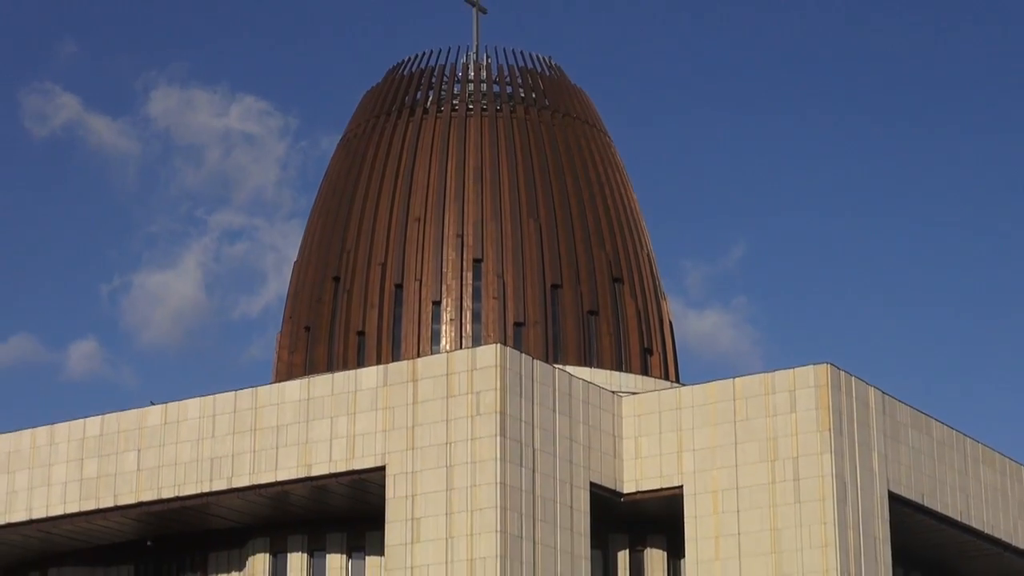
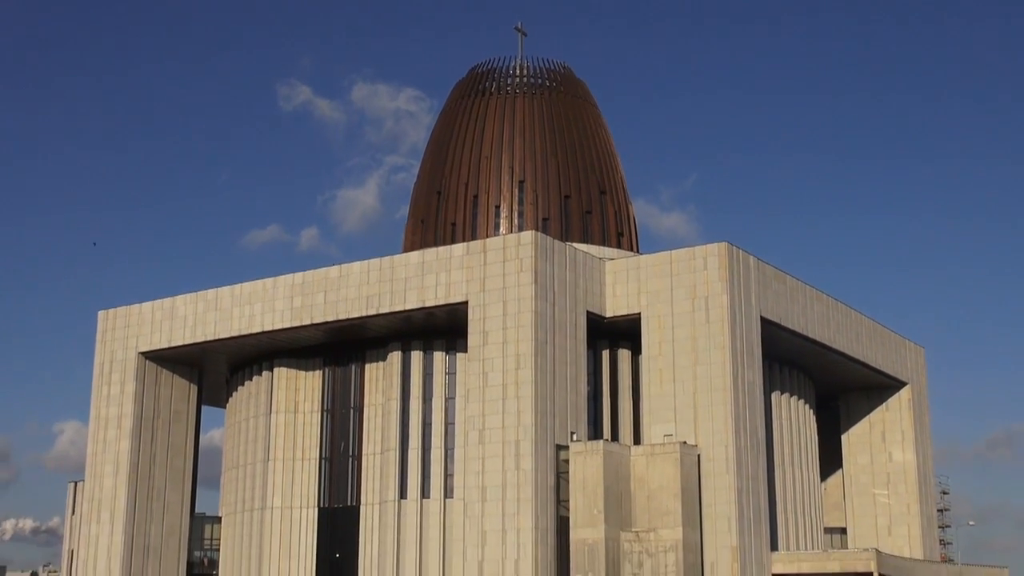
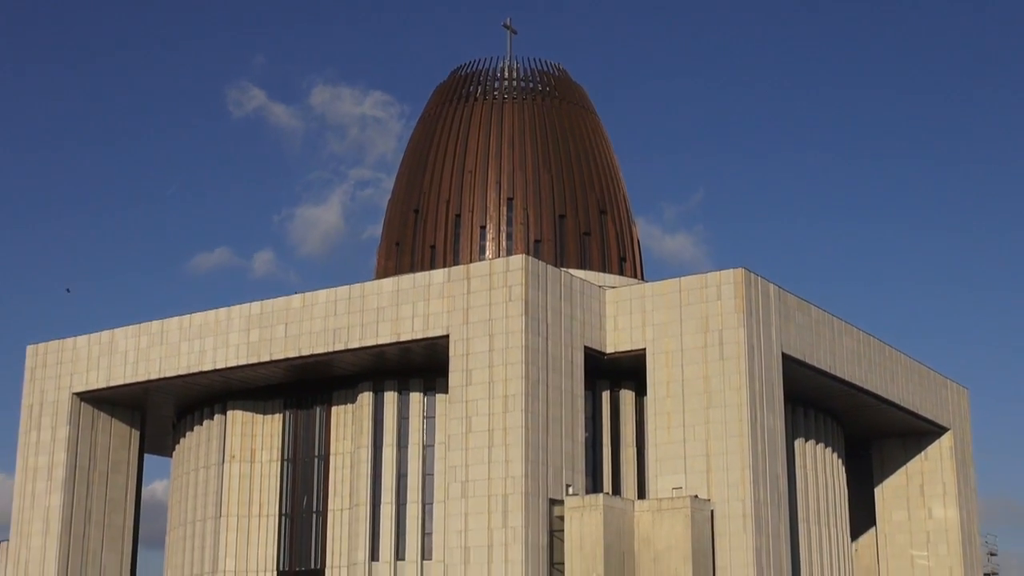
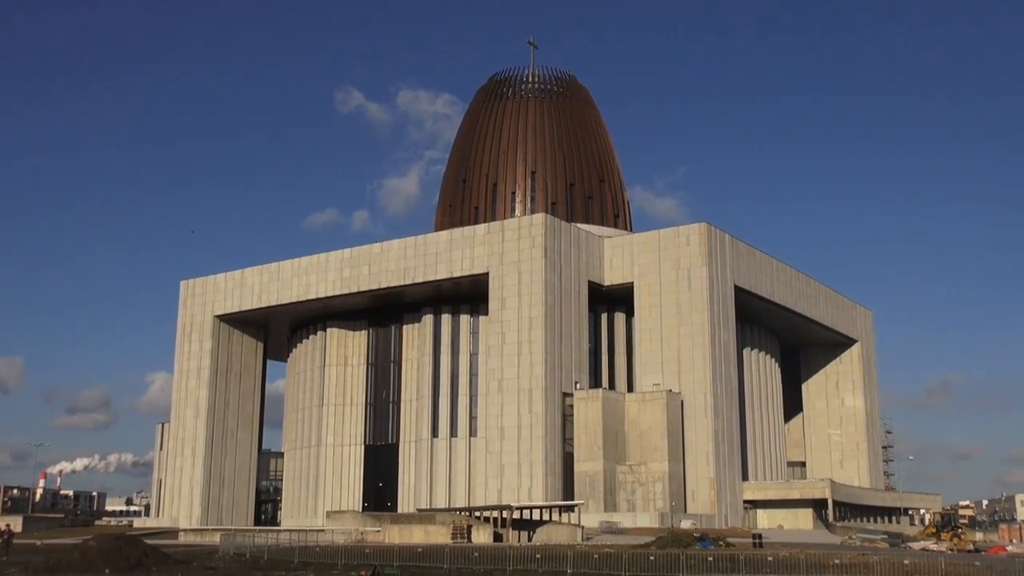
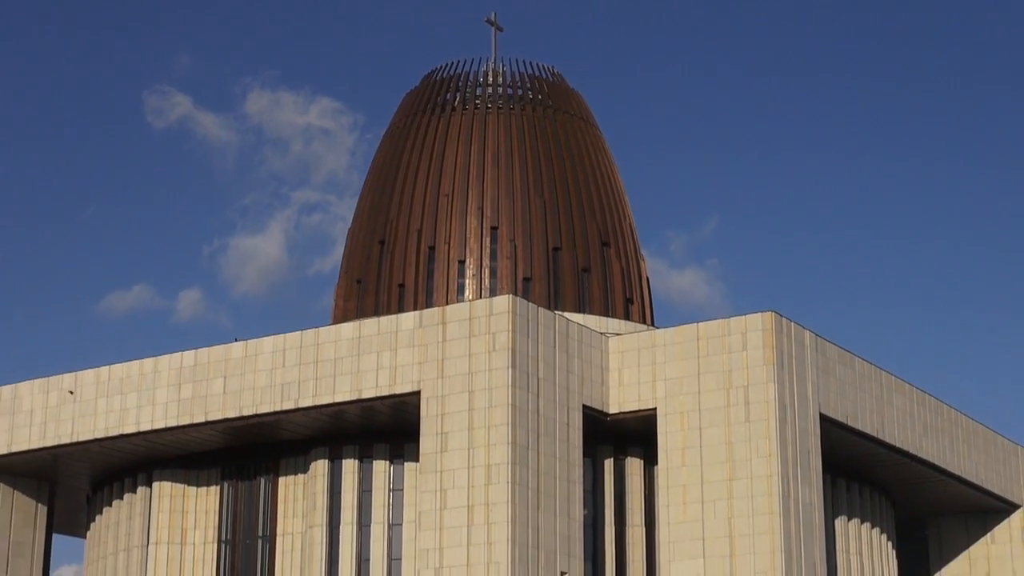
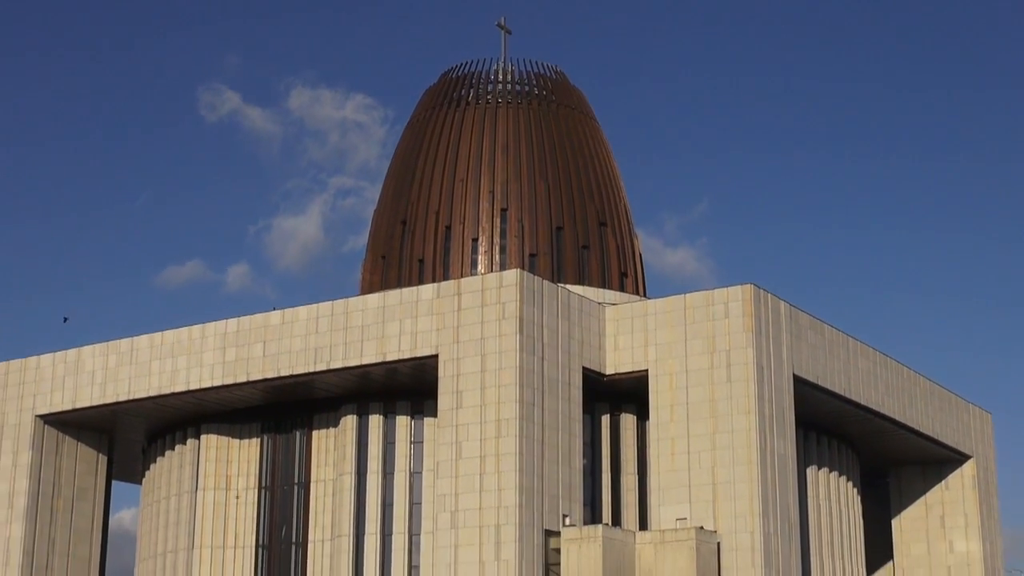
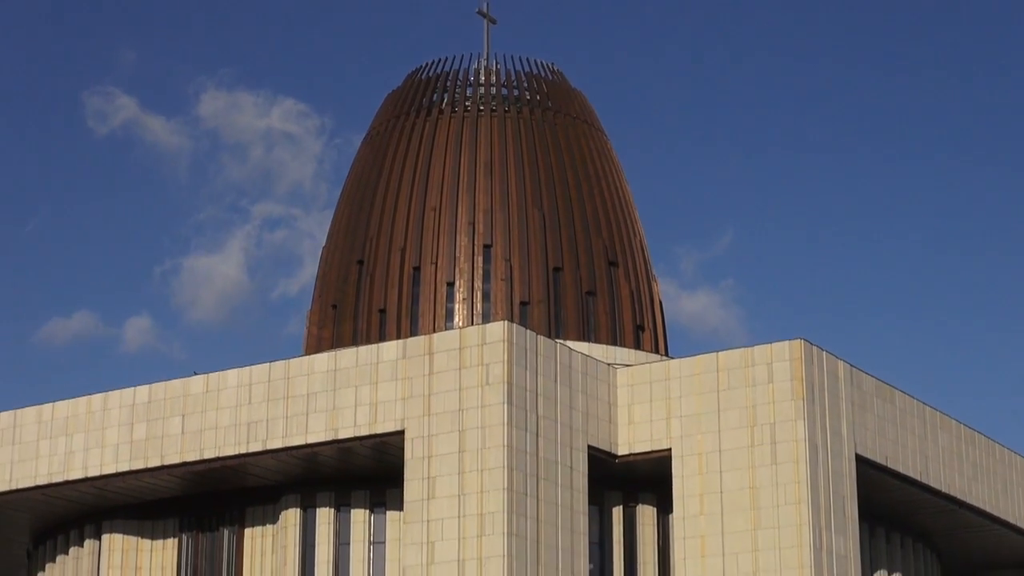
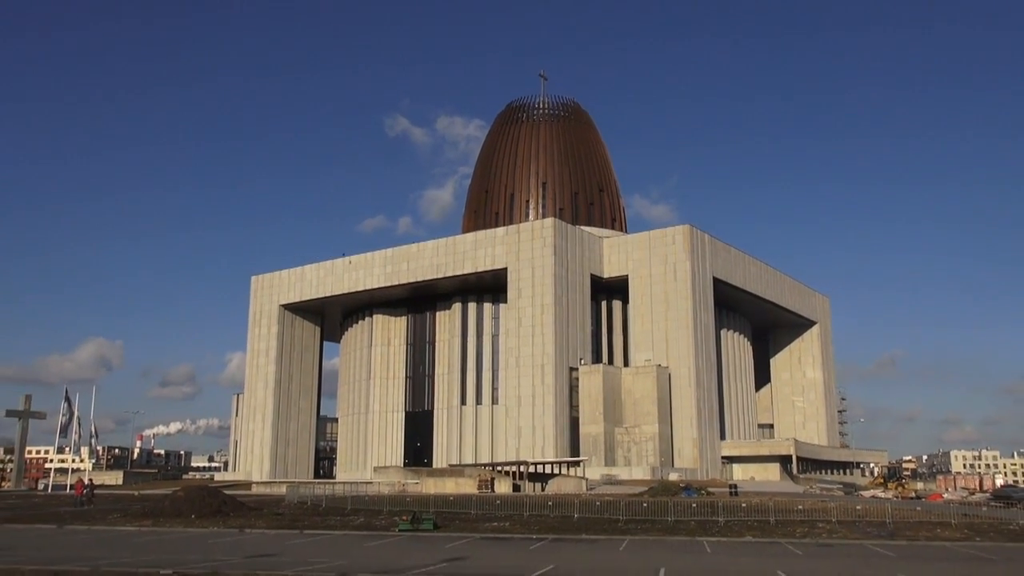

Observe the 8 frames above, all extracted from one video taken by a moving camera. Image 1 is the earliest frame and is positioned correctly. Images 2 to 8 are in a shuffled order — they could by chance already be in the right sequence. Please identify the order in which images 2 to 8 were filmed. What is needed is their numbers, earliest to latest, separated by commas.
7, 5, 6, 3, 2, 4, 8
